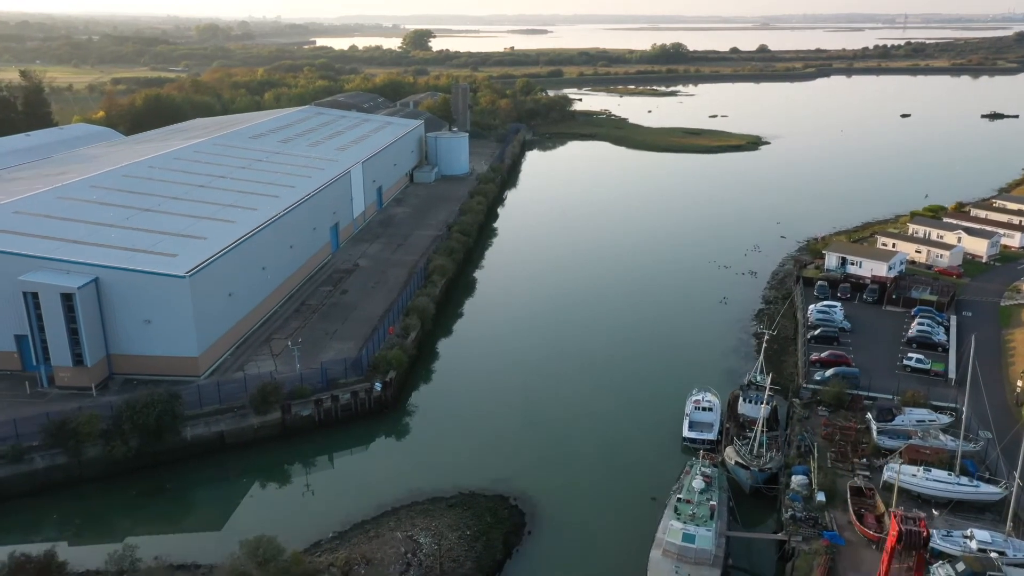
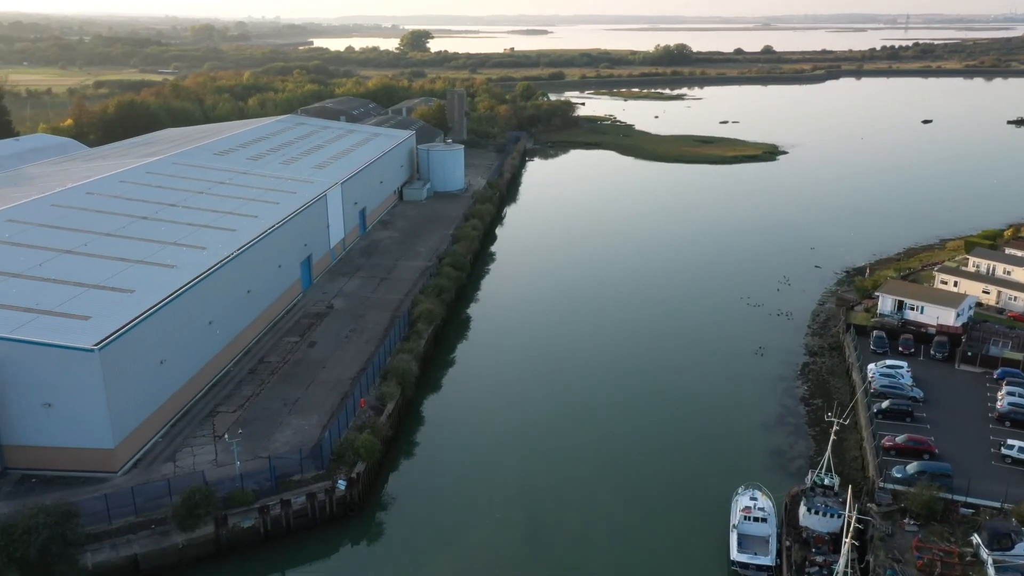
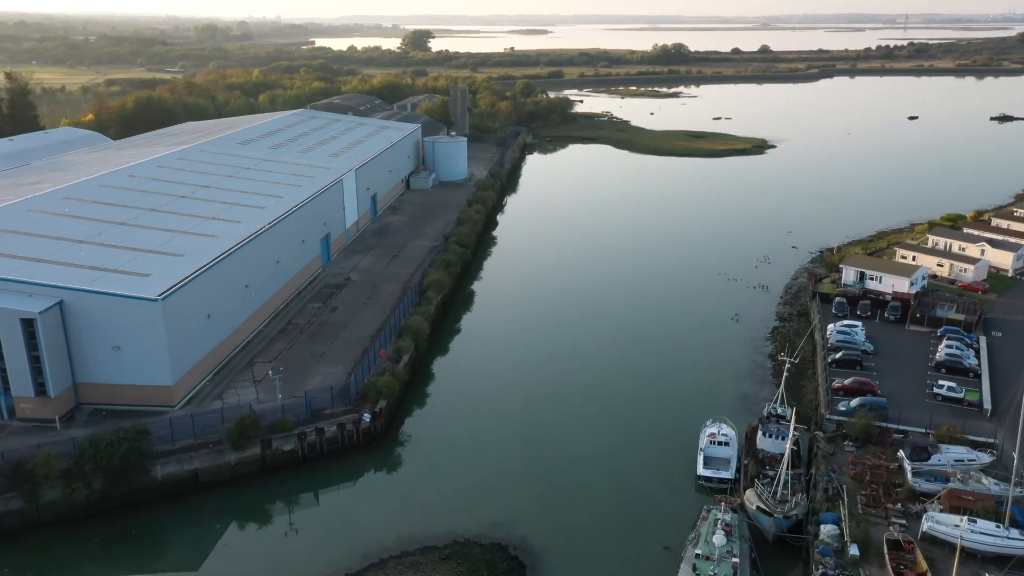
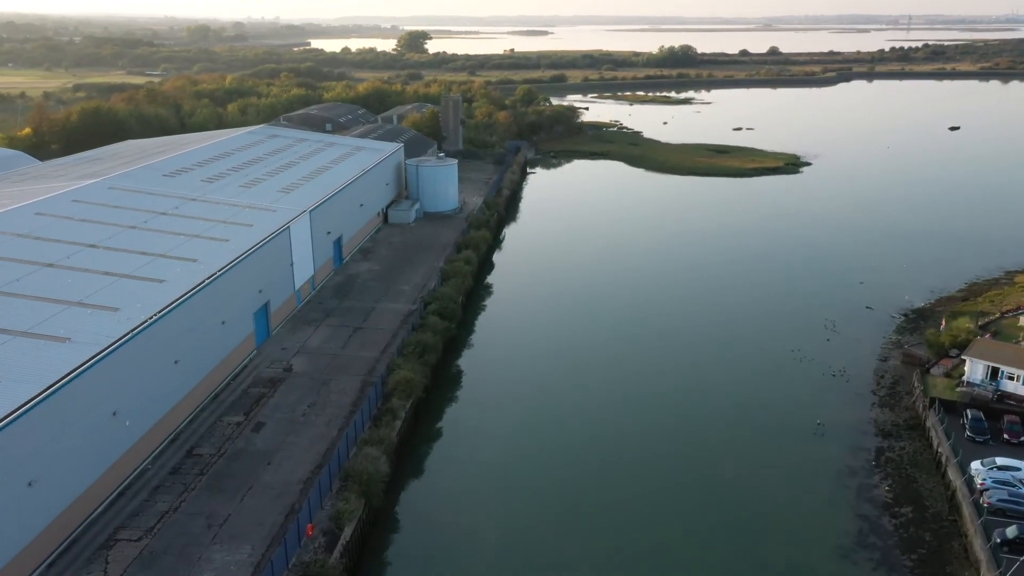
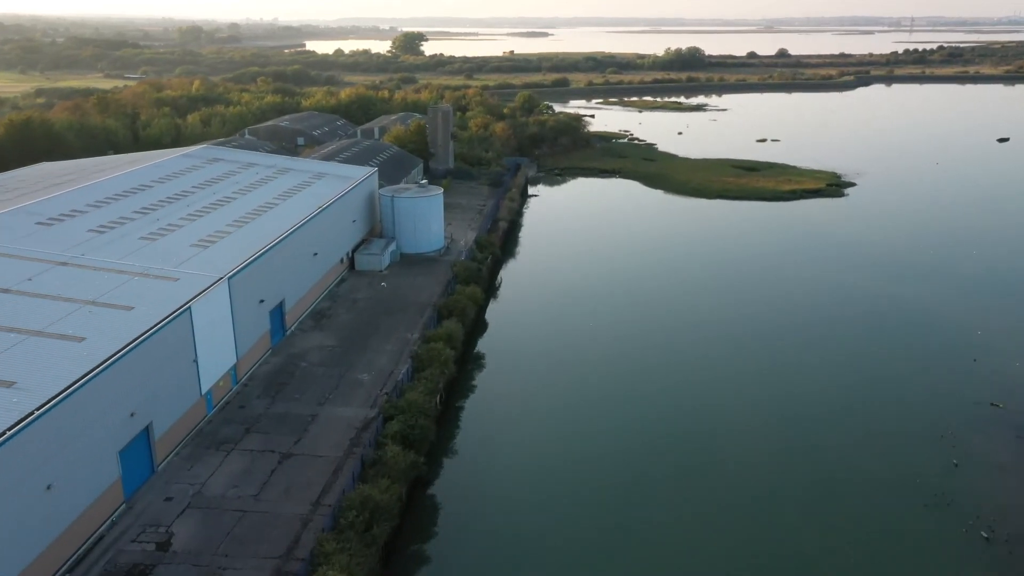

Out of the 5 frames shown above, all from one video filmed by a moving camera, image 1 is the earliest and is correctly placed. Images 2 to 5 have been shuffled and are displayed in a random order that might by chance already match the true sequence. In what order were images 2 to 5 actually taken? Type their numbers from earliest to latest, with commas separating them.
3, 2, 4, 5
